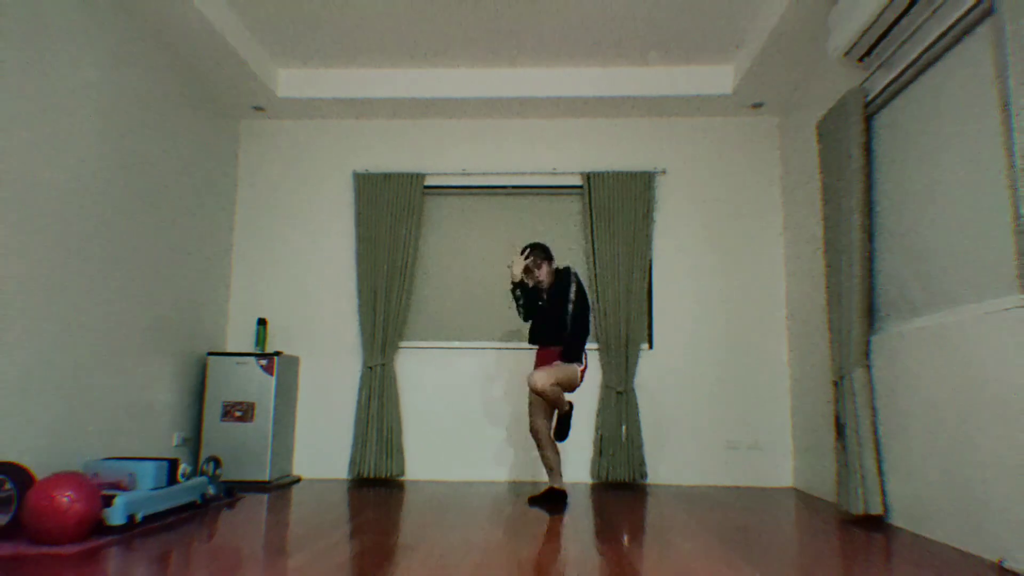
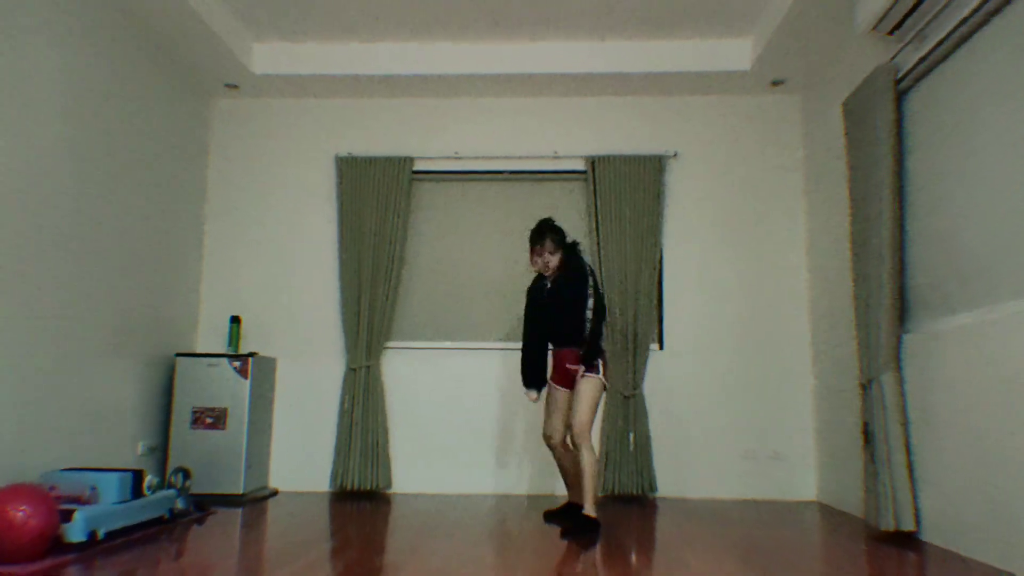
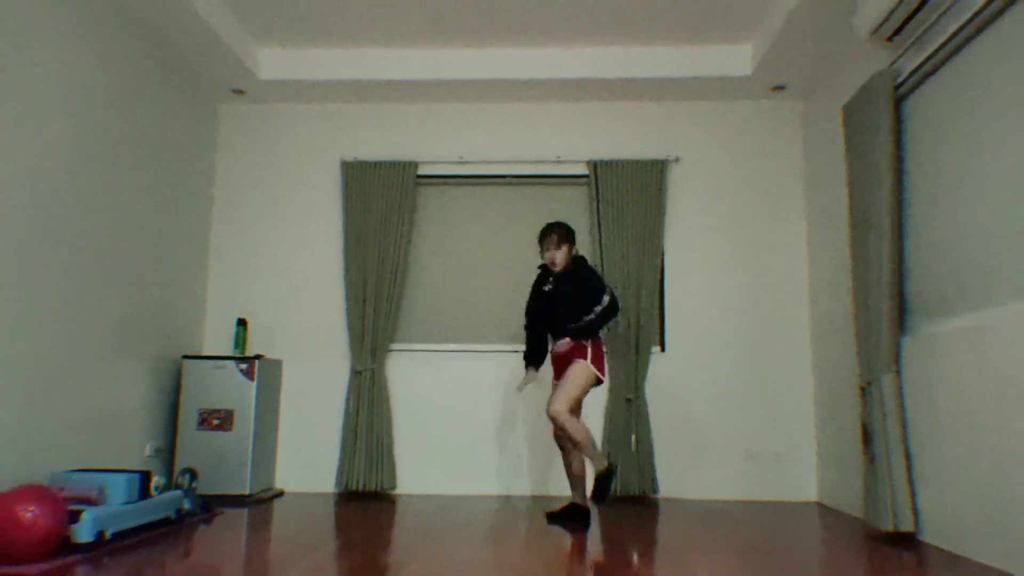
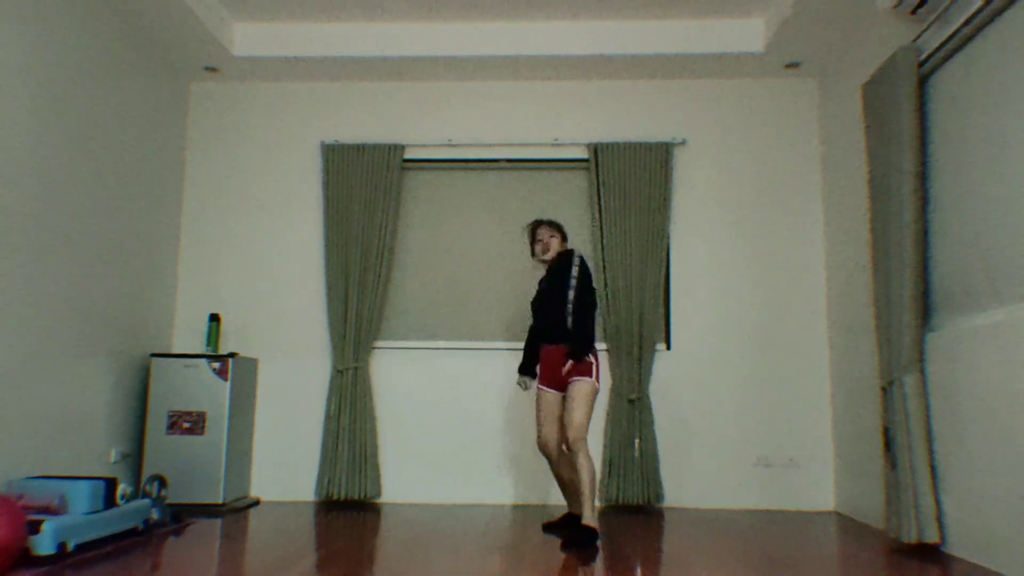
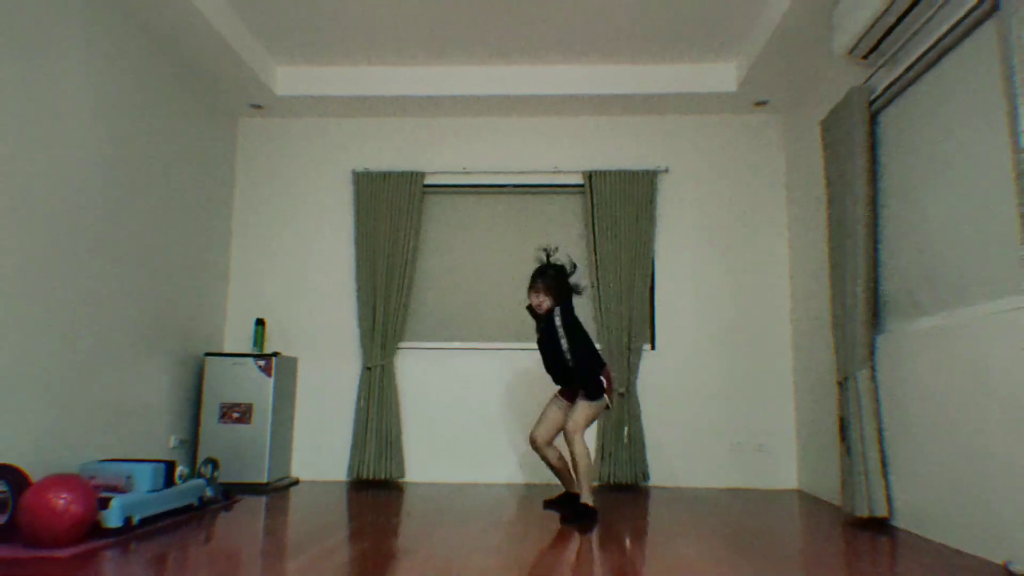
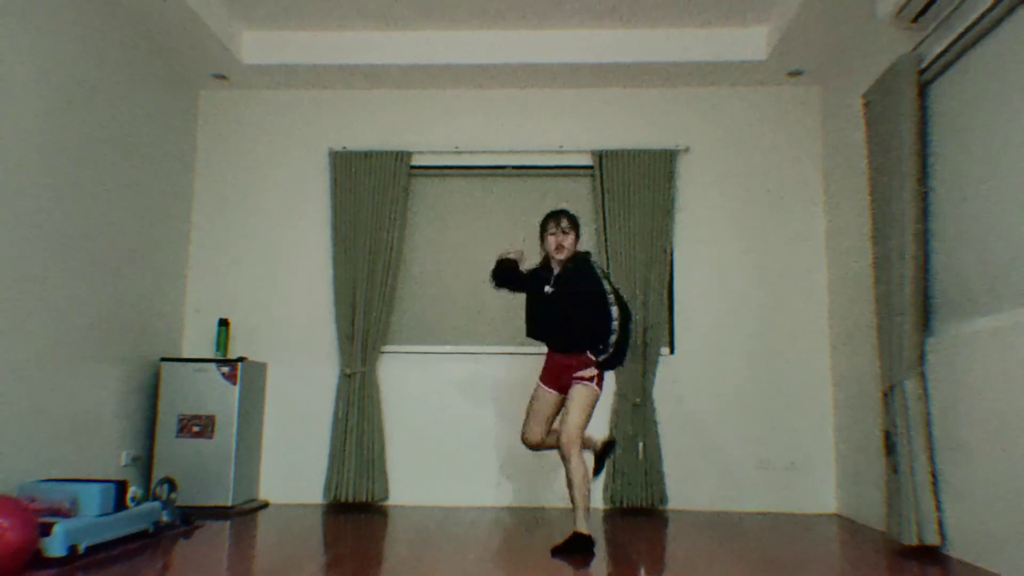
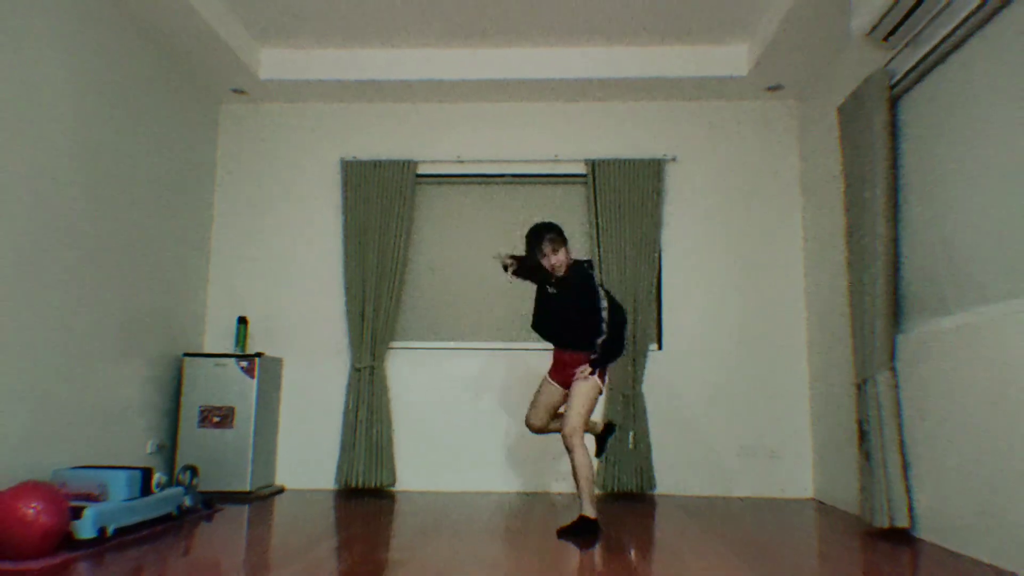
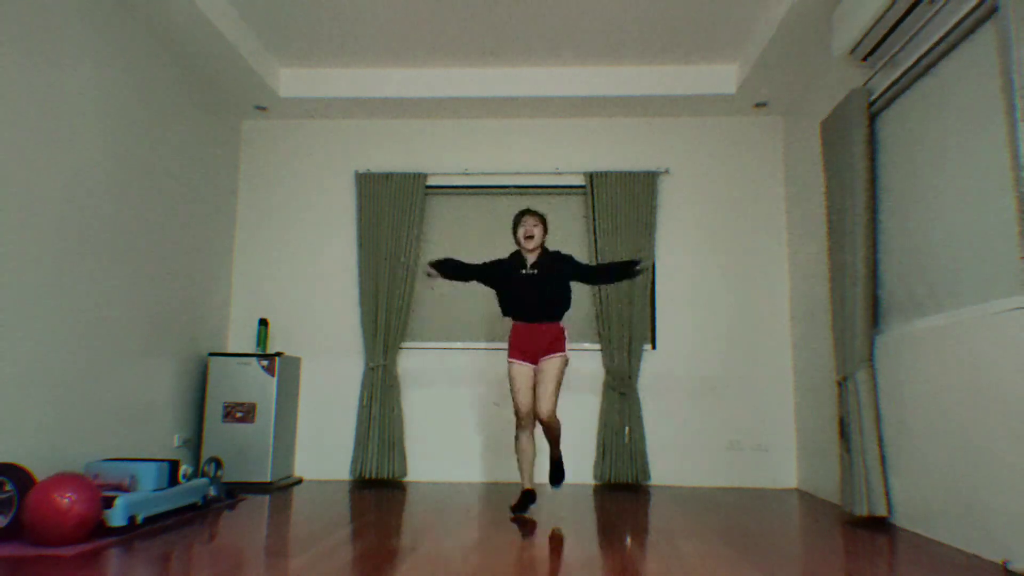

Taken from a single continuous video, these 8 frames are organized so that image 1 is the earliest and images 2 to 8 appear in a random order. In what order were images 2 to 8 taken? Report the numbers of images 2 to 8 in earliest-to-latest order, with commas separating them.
6, 3, 5, 2, 4, 7, 8
